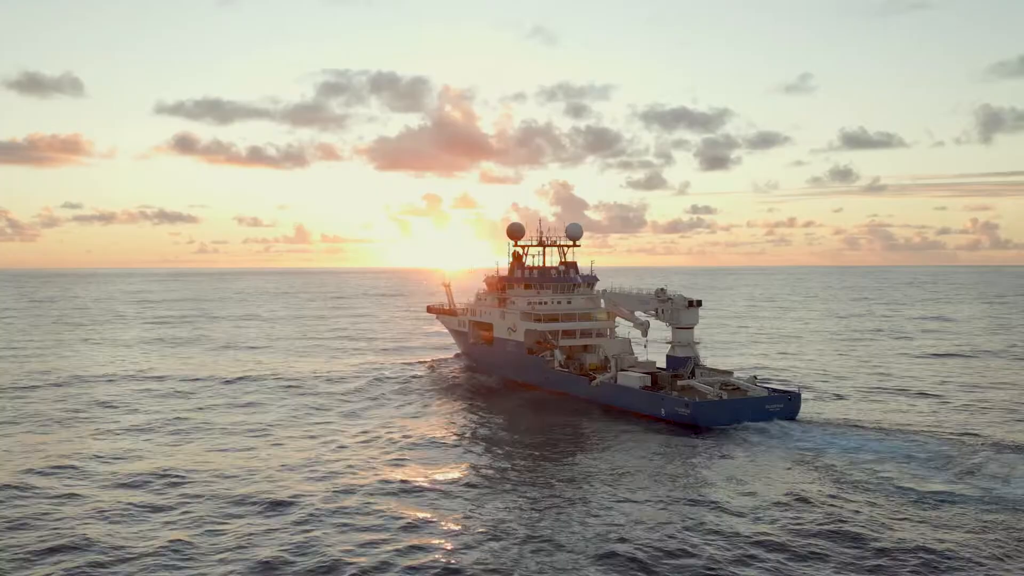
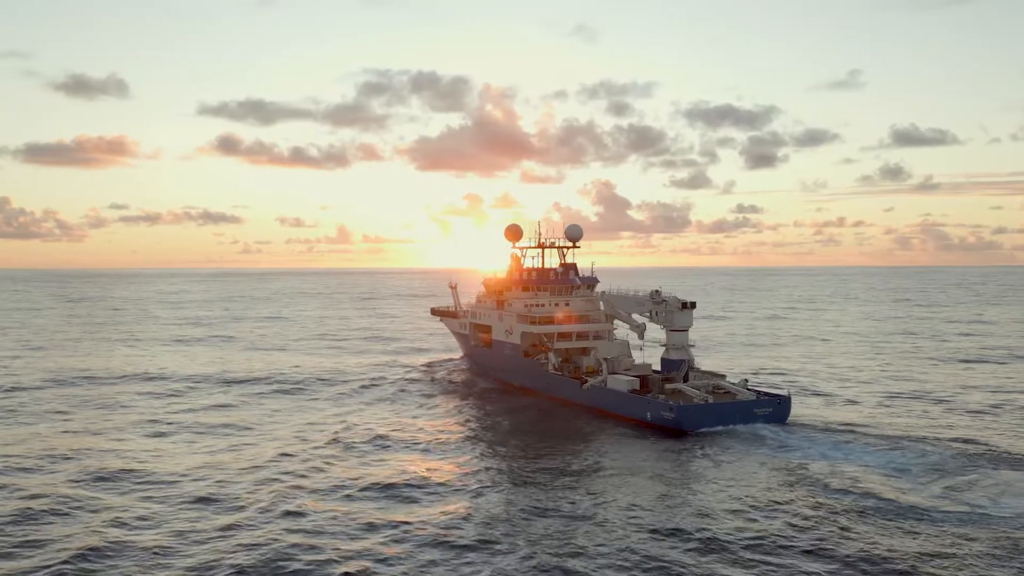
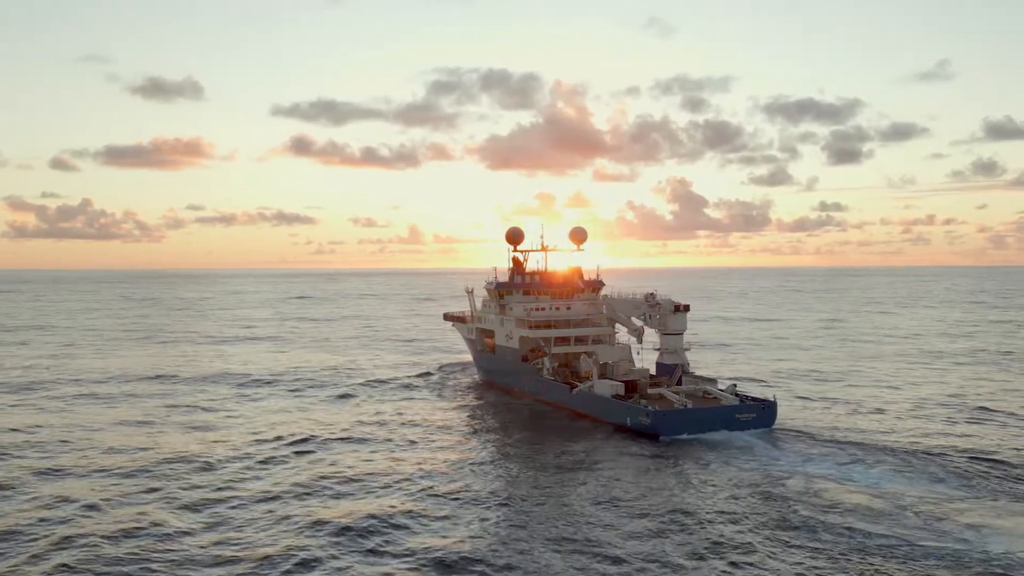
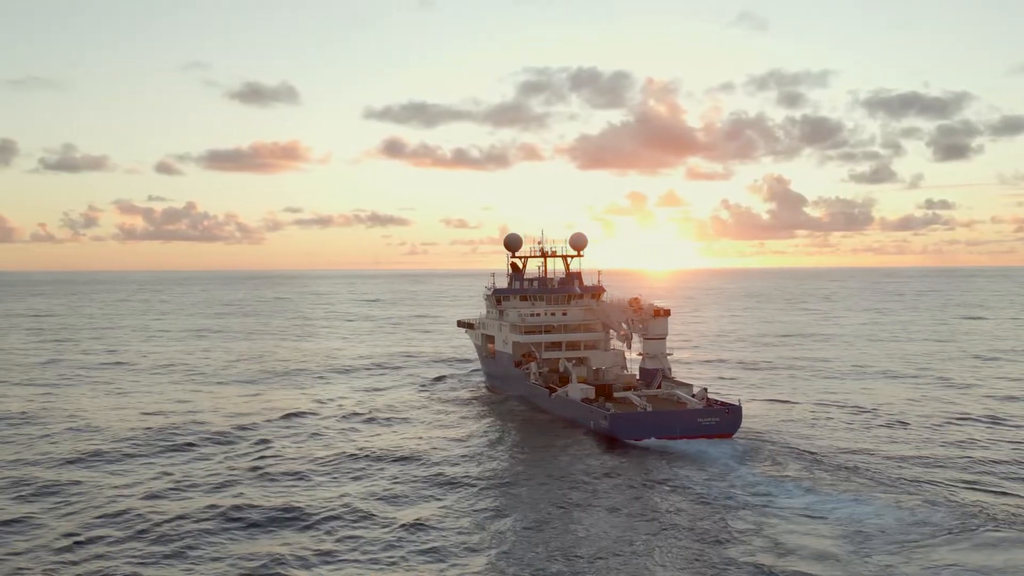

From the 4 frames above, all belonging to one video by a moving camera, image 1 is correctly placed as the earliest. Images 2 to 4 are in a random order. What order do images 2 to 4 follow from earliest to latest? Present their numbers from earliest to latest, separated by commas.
2, 3, 4
